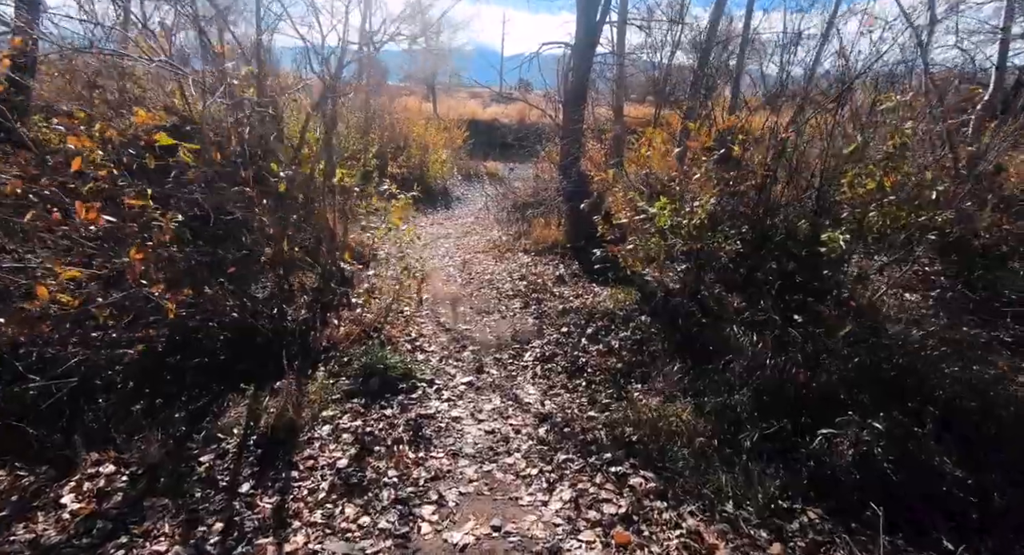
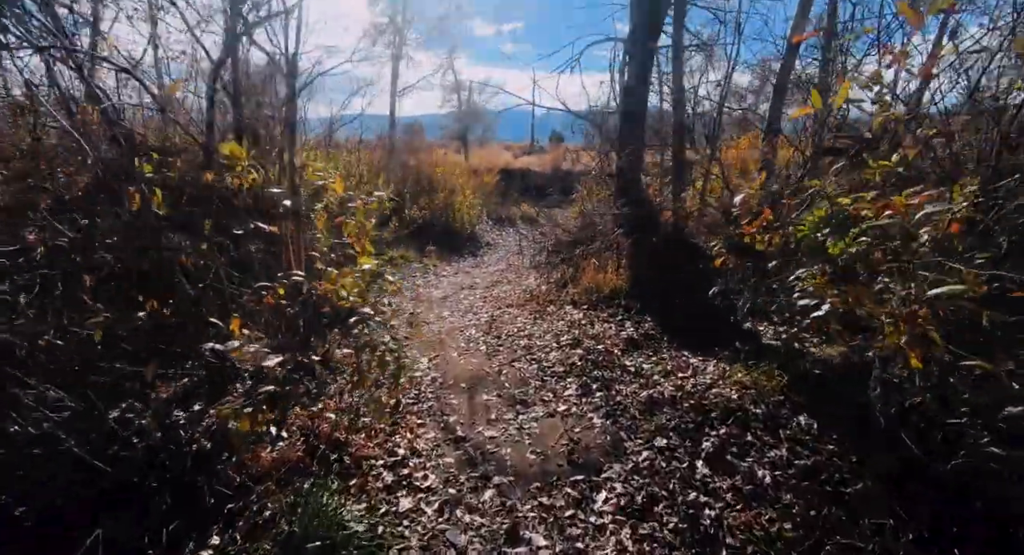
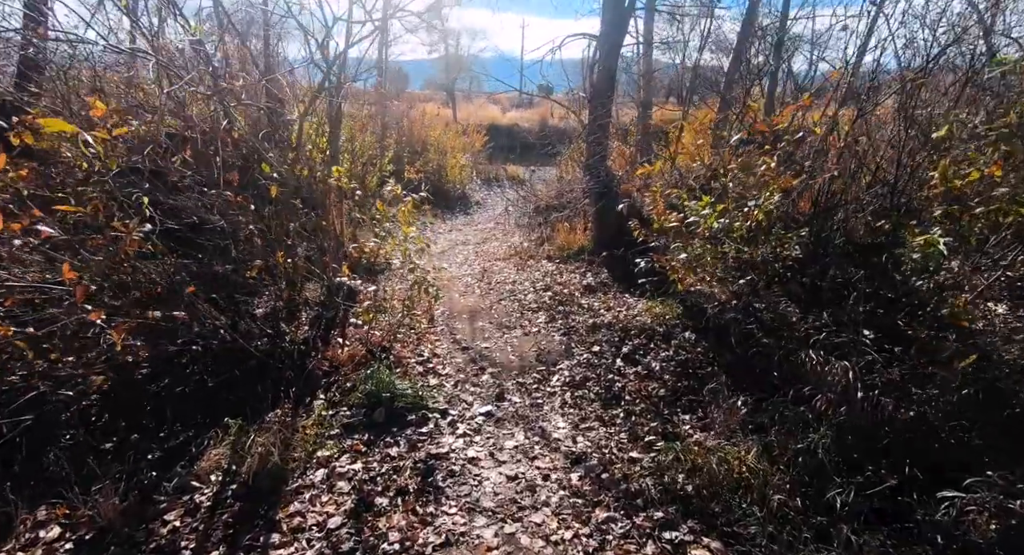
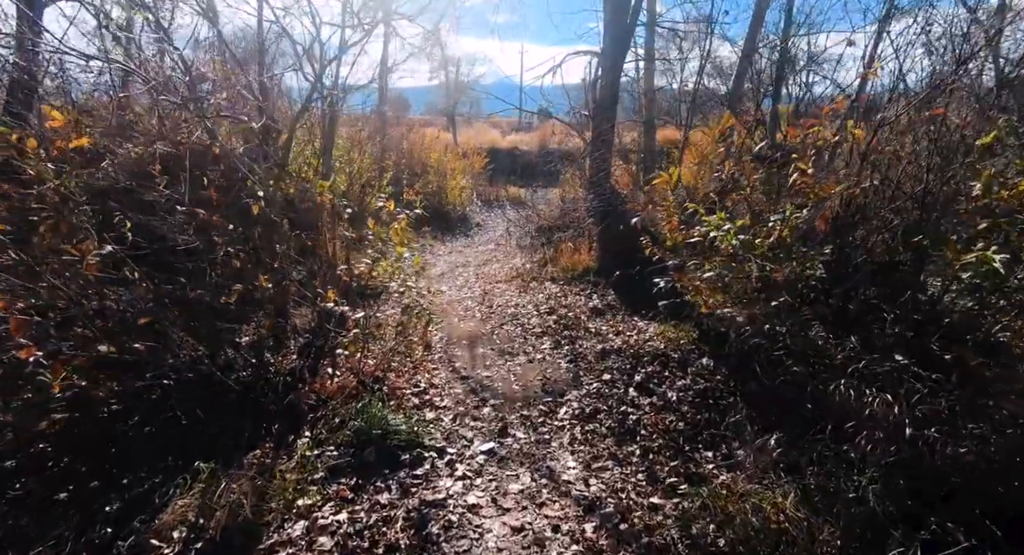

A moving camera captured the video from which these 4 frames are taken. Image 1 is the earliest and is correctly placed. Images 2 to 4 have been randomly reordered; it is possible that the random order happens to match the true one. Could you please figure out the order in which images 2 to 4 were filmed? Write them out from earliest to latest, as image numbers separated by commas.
3, 4, 2
